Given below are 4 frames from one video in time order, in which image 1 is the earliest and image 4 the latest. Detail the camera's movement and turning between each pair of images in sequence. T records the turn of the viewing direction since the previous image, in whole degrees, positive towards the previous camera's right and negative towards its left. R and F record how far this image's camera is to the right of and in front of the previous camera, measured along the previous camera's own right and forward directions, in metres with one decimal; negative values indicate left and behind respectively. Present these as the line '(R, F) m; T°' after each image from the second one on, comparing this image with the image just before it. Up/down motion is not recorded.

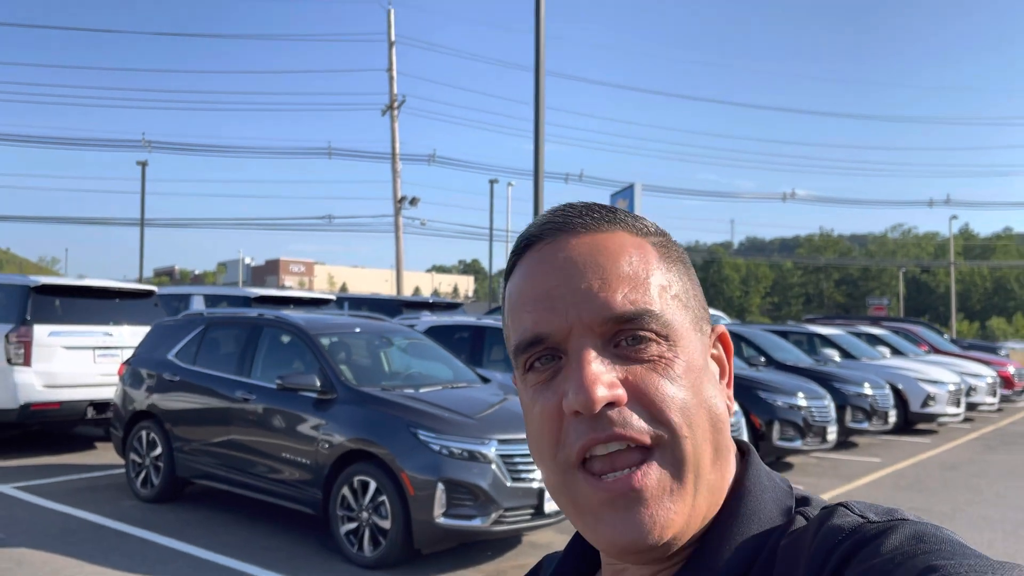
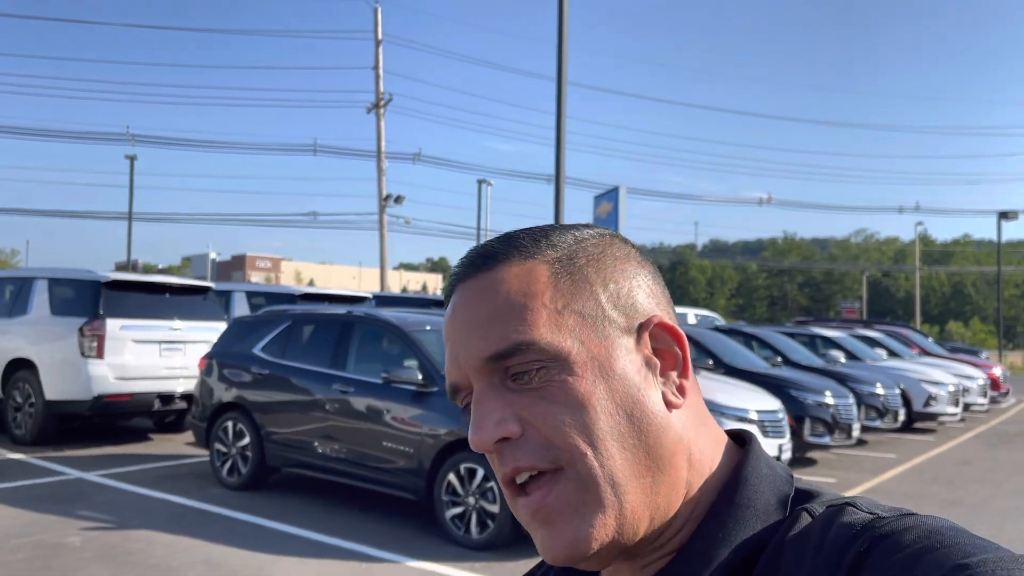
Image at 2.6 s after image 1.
(-0.9, -0.4) m; +2°
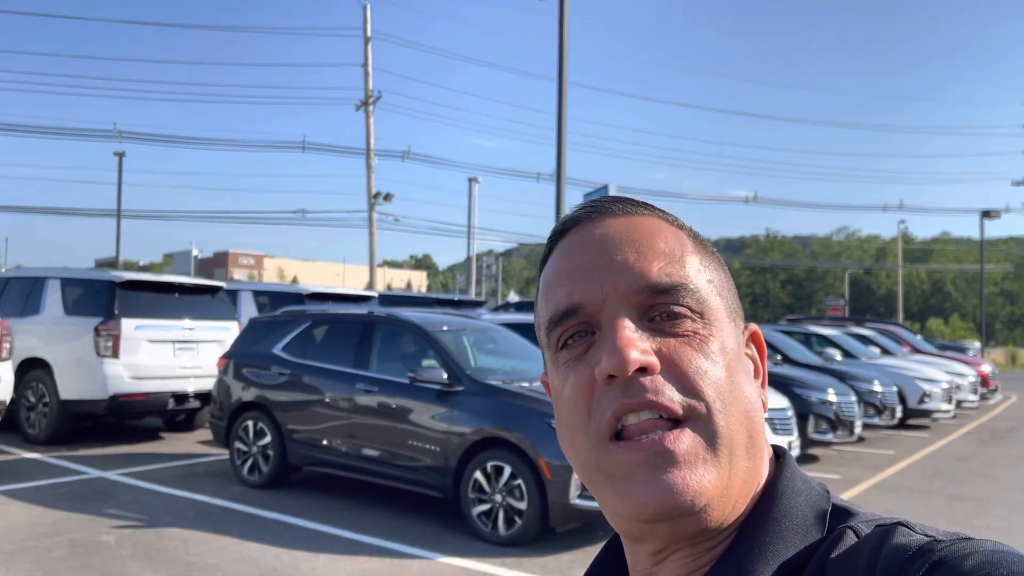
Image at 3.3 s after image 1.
(-0.3, -0.1) m; +1°
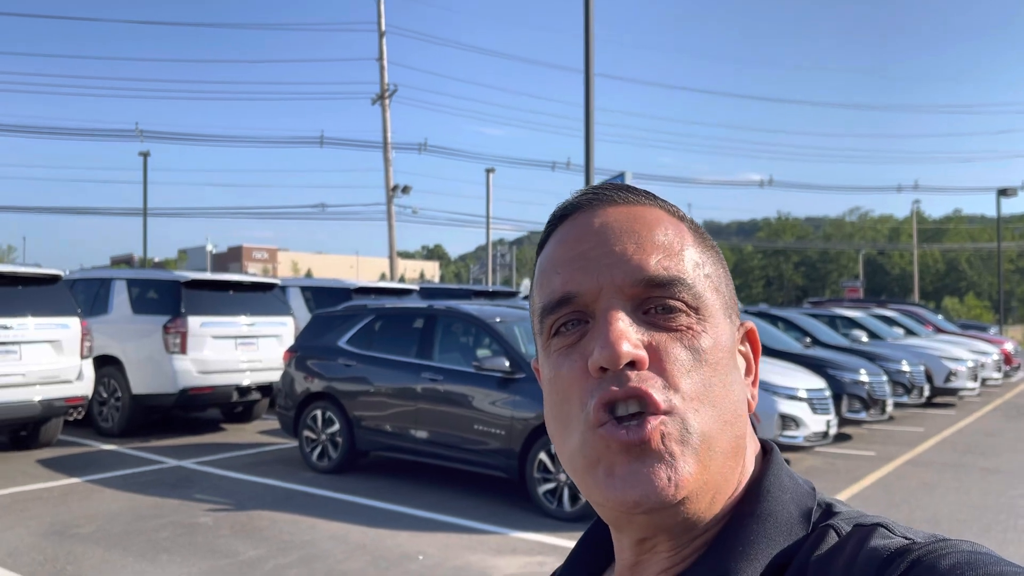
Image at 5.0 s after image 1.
(-0.3, -0.4) m; -1°
